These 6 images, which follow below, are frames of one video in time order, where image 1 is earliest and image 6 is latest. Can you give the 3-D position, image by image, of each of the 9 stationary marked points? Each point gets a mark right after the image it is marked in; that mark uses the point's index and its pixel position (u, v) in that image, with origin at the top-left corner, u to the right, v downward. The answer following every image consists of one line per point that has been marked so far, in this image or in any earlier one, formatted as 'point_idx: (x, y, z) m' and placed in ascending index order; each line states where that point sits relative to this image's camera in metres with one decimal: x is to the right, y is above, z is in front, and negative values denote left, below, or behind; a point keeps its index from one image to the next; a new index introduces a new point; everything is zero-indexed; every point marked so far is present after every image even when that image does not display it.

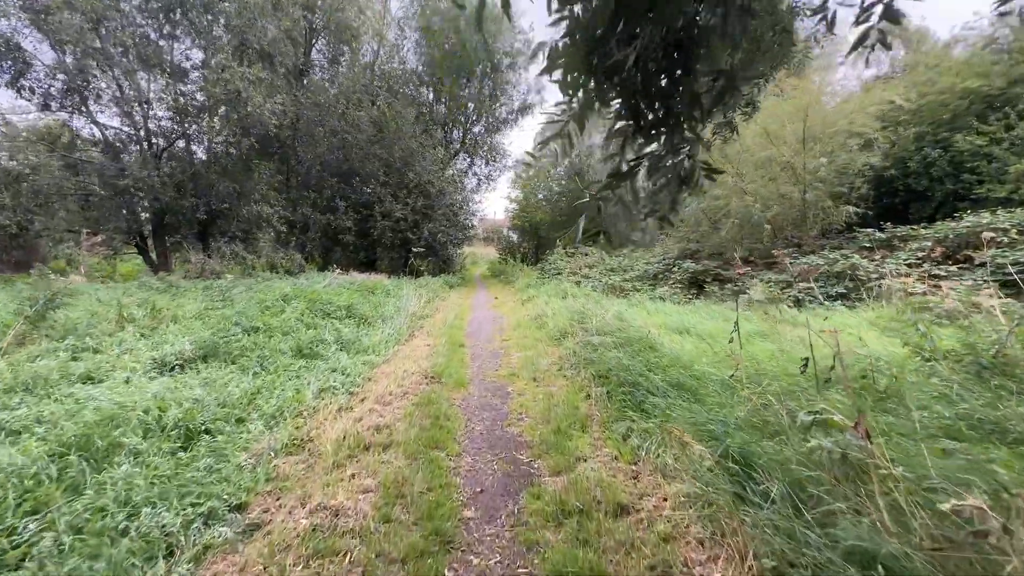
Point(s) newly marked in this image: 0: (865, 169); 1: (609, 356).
0: (+8.4, +2.9, +10.8) m
1: (+0.9, -0.7, +4.3) m
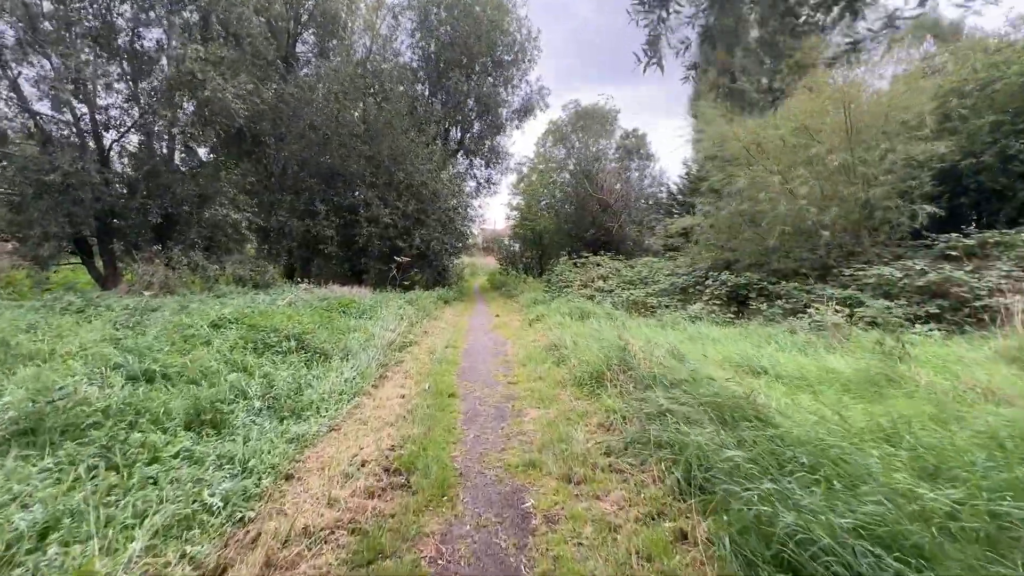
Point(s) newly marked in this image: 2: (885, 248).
0: (+8.5, +2.6, +9.0) m
1: (+1.0, -0.9, +2.5) m
2: (+7.7, +0.8, +9.2) m
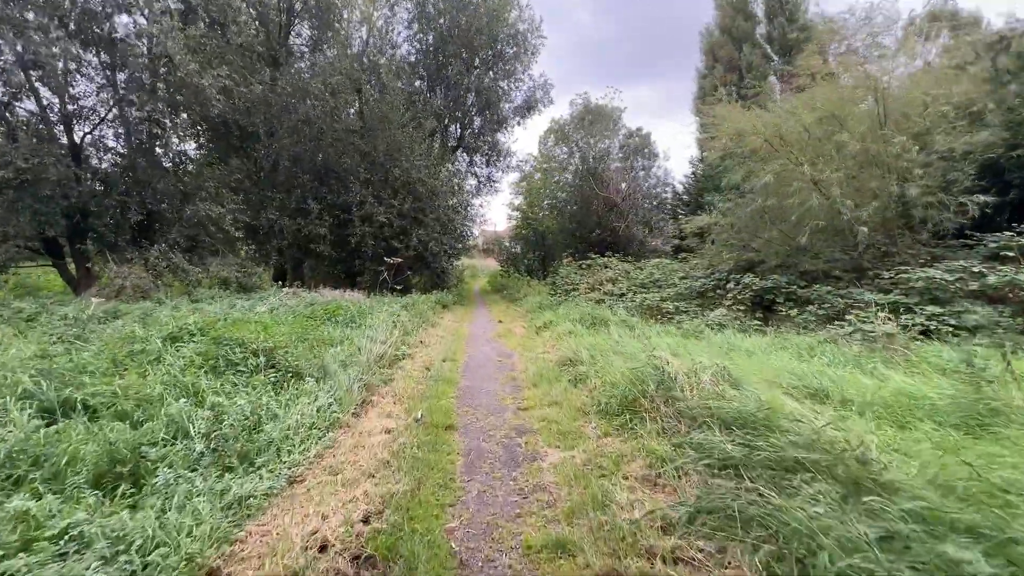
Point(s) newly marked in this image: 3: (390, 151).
0: (+8.6, +2.5, +8.2) m
1: (+1.1, -0.9, +1.7) m
2: (+7.8, +0.8, +8.4) m
3: (-3.8, +4.3, +13.9) m
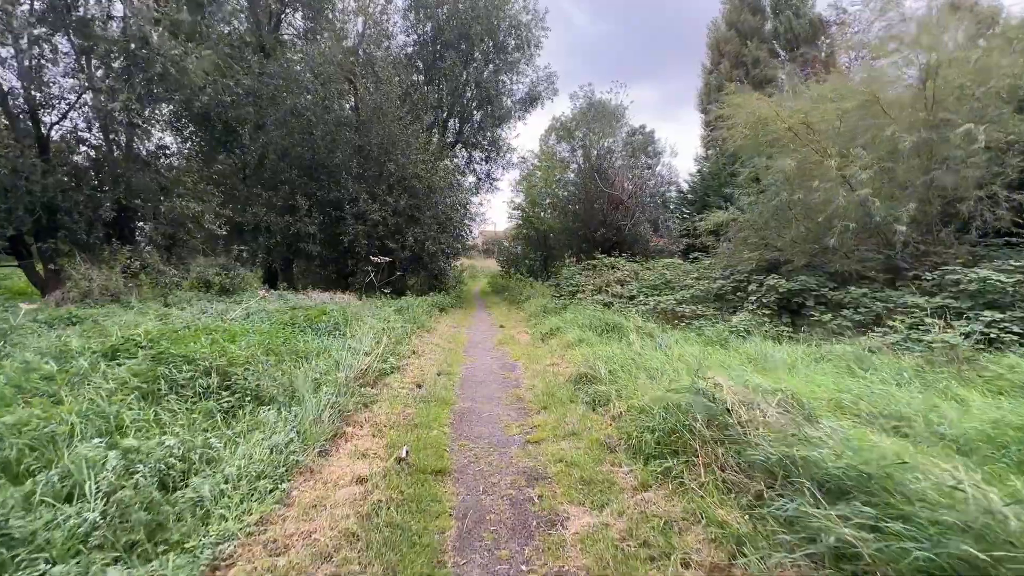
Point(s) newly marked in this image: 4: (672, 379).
0: (+8.6, +2.5, +7.5) m
1: (+1.2, -0.9, +0.9) m
2: (+7.8, +0.7, +7.7) m
3: (-3.8, +4.2, +13.2) m
4: (+1.3, -0.7, +3.6) m
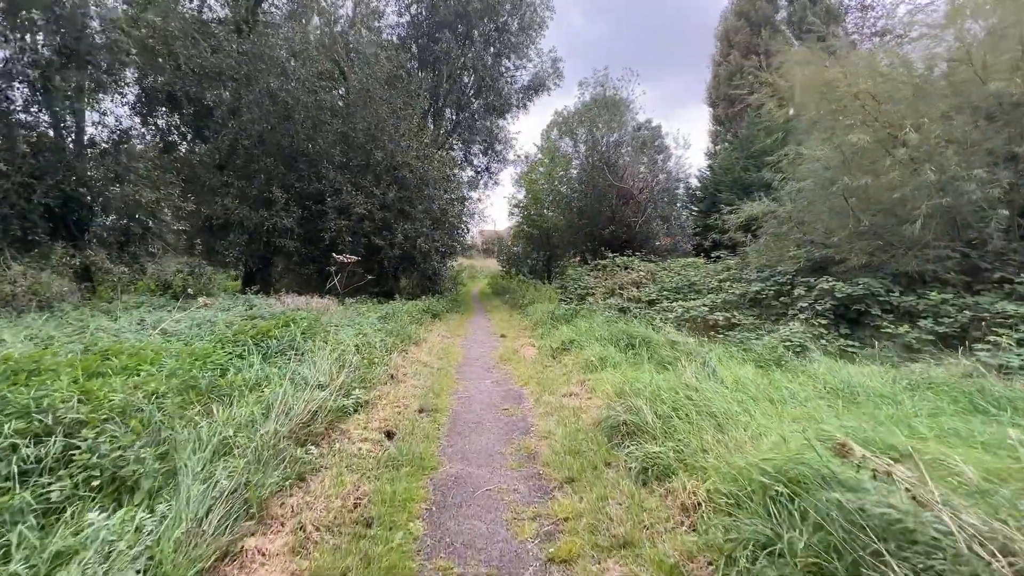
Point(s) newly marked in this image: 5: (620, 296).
0: (+8.7, +2.4, +6.2) m
1: (+1.3, -1.0, -0.4) m
2: (+7.9, +0.7, +6.4) m
3: (-3.7, +4.2, +11.9) m
4: (+1.3, -0.8, +2.3) m
5: (+2.4, -0.2, +10.0) m
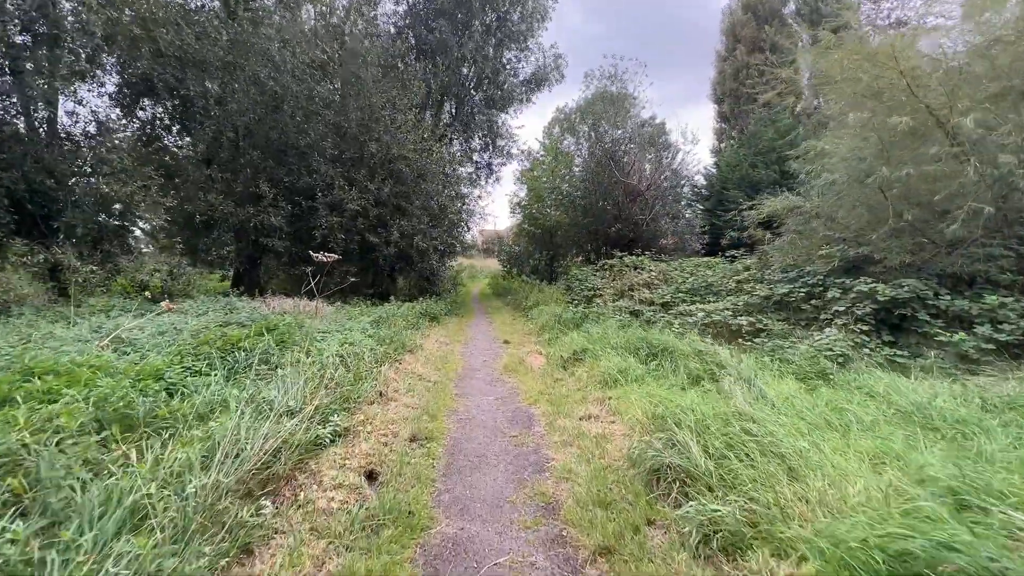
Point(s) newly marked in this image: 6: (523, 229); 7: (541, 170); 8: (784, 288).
0: (+8.7, +2.4, +5.5) m
1: (+1.3, -1.0, -1.1) m
2: (+8.0, +0.6, +5.7) m
3: (-3.7, +4.2, +11.2) m
4: (+1.4, -0.8, +1.6) m
5: (+2.5, -0.2, +9.4) m
6: (+0.5, +2.7, +19.5) m
7: (+1.2, +4.8, +17.8) m
8: (+4.5, 0.0, +7.3) m
